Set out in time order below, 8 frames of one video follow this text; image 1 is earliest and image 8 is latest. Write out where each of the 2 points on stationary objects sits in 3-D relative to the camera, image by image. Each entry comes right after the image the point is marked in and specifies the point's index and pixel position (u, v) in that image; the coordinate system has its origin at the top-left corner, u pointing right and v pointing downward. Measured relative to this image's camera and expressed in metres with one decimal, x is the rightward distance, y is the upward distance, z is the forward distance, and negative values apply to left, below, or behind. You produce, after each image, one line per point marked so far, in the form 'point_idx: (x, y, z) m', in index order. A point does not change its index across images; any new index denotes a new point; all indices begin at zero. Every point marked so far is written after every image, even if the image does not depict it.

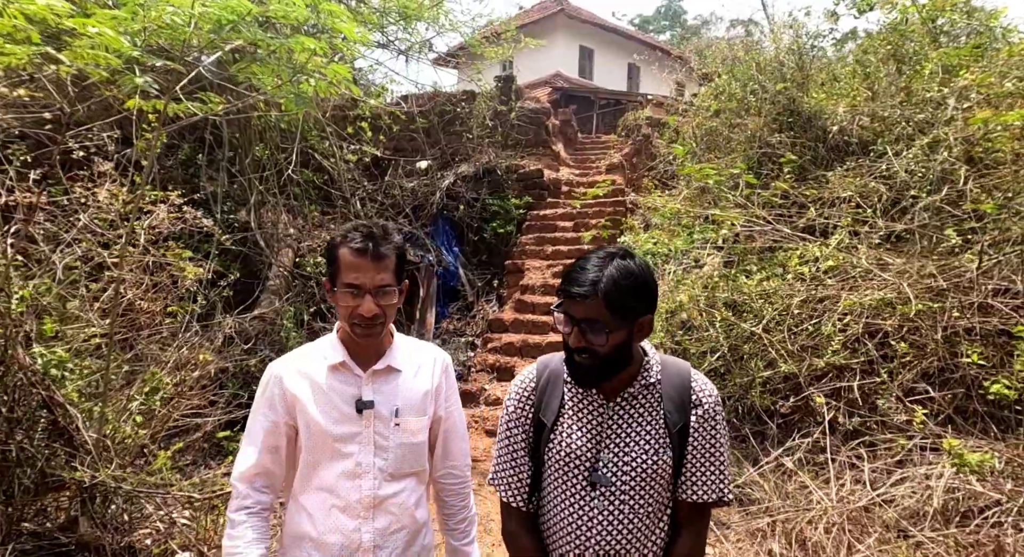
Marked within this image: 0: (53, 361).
0: (-1.9, -0.3, +2.3) m
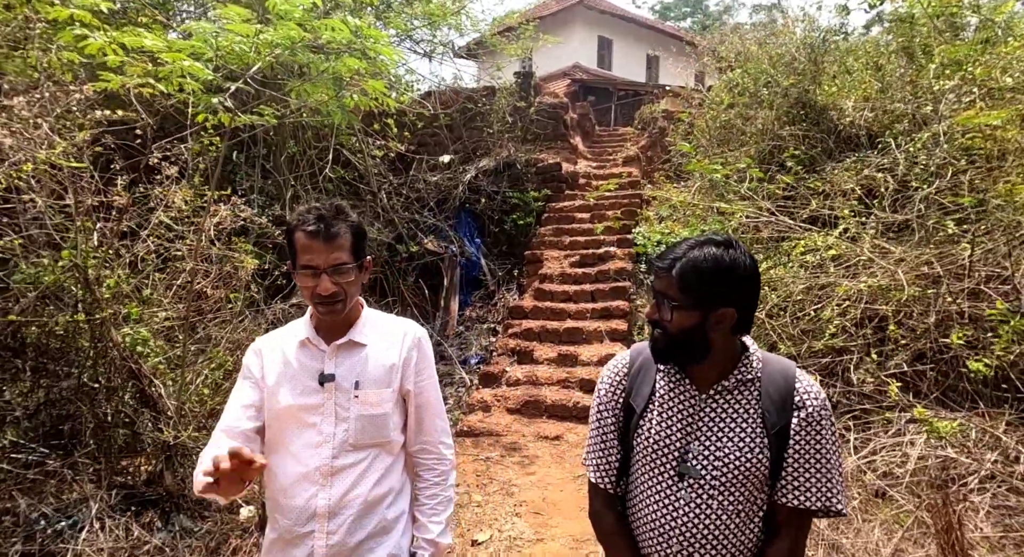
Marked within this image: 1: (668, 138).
0: (-1.8, -0.3, +2.7) m
1: (+2.1, +1.9, +7.5) m
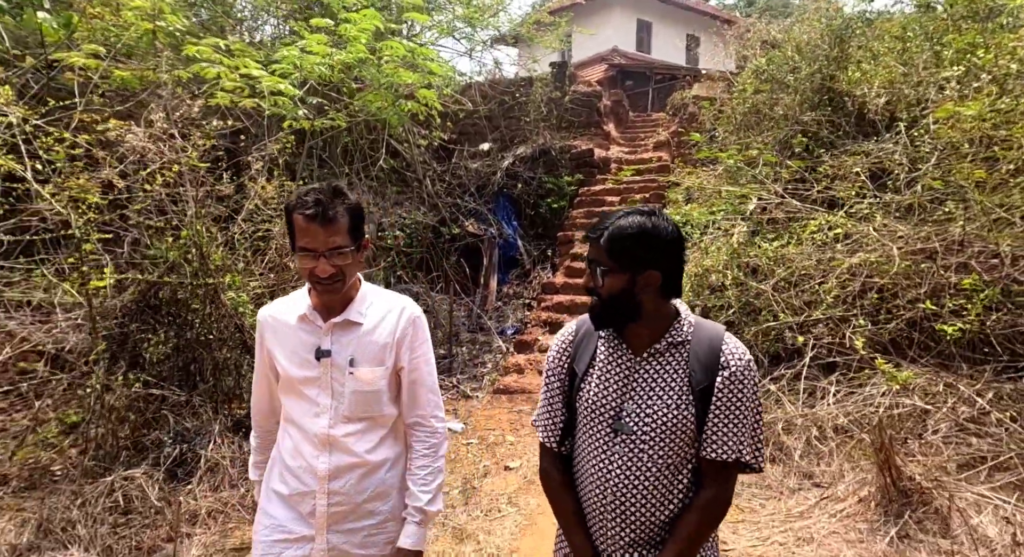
0: (-1.6, -0.1, +3.4) m
1: (+2.6, +2.2, +7.8) m
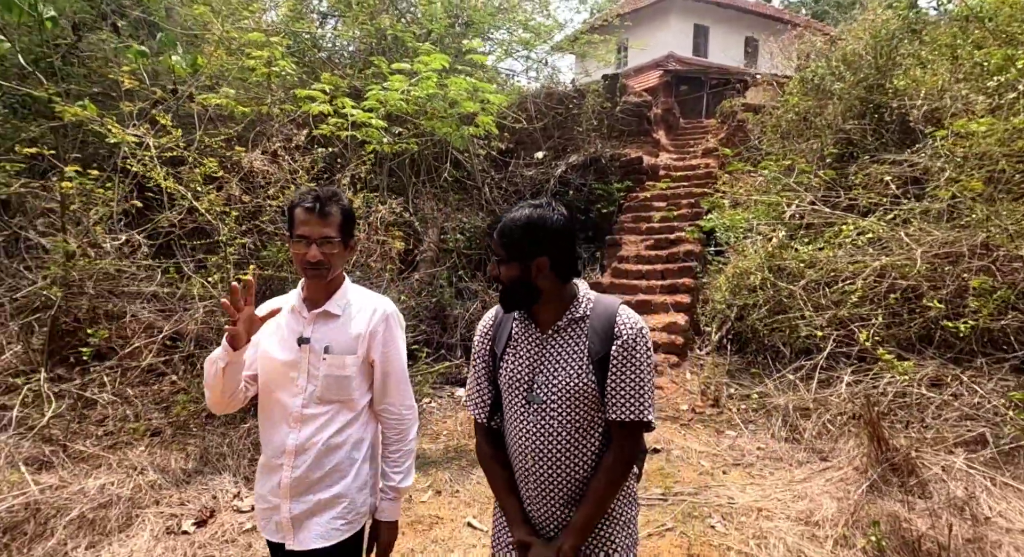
0: (-1.3, -0.1, +4.1) m
1: (+3.4, +2.1, +8.1) m
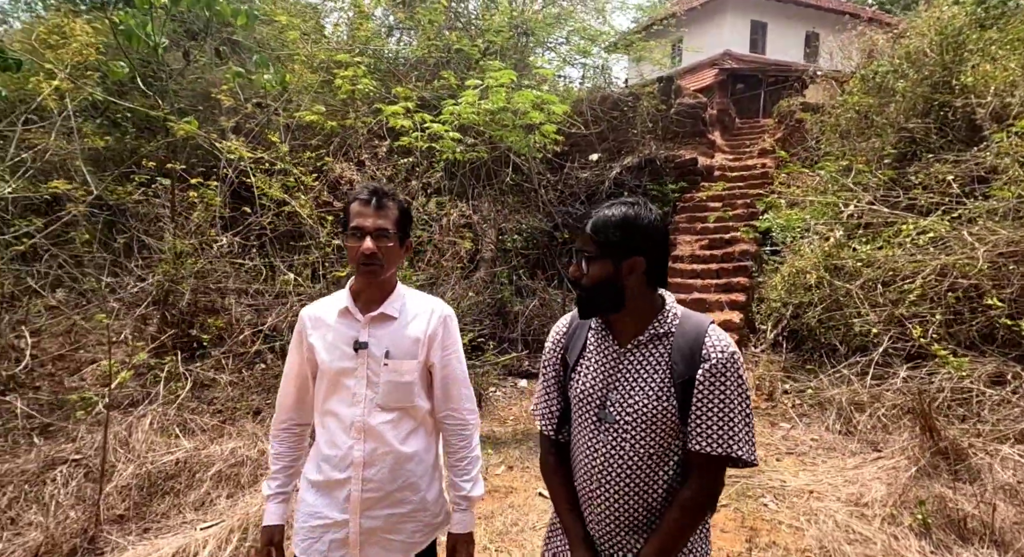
0: (-0.8, -0.1, +4.5) m
1: (+4.2, +2.1, +8.1) m
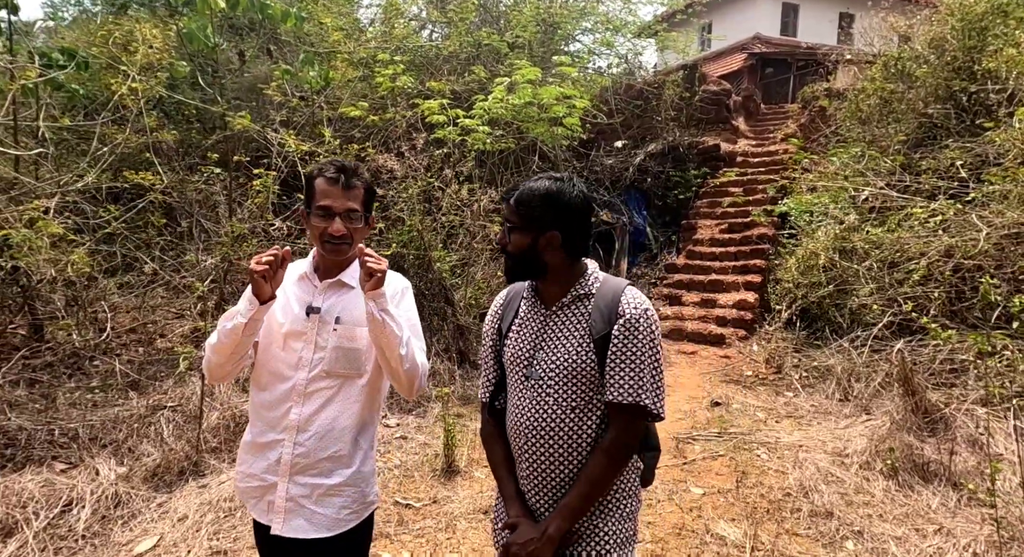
0: (-0.6, +0.1, +5.0) m
1: (+4.6, +2.4, +8.2) m
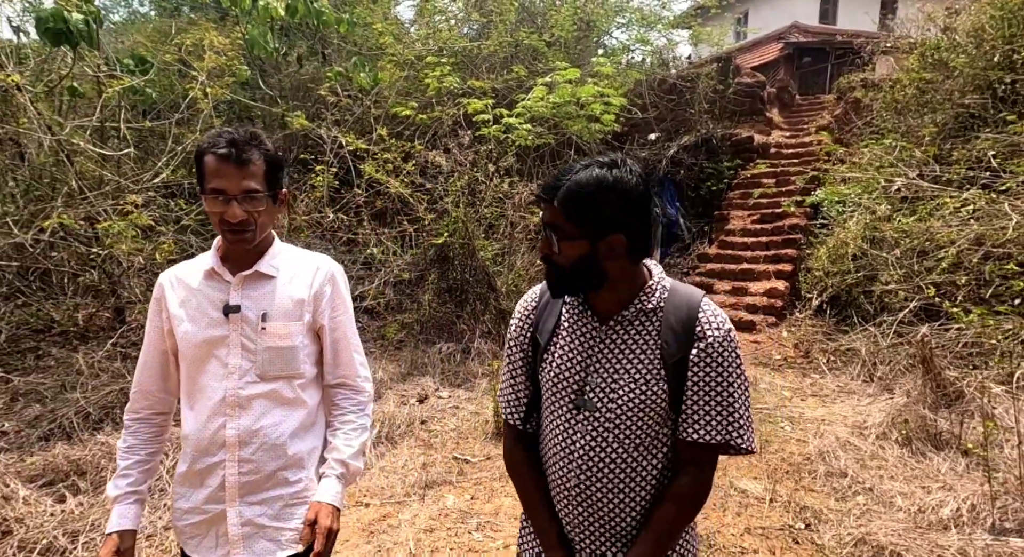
0: (-0.2, +0.2, +5.3) m
1: (+5.1, +2.5, +8.3) m
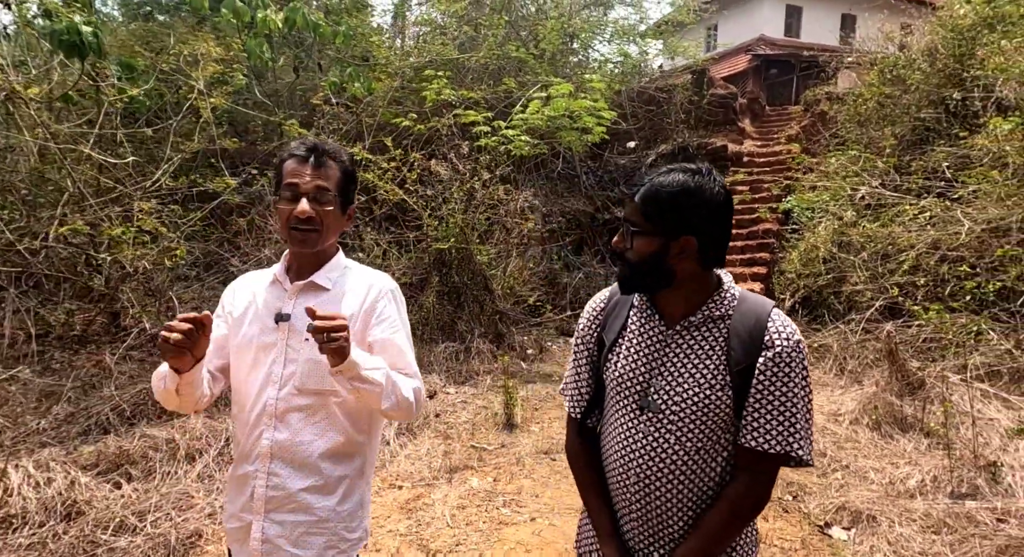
0: (-0.3, +0.2, +5.6) m
1: (+4.9, +2.5, +8.8) m
